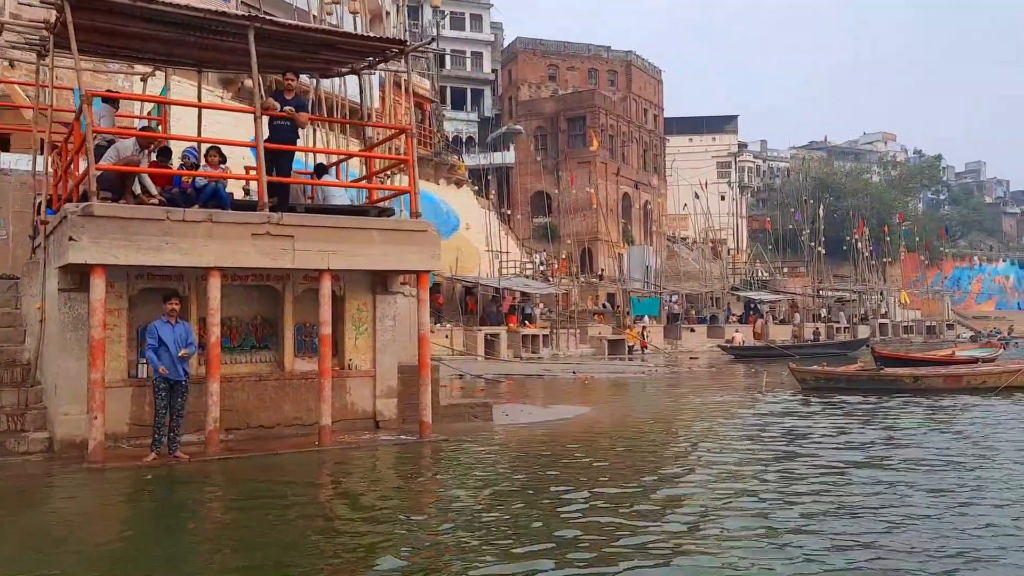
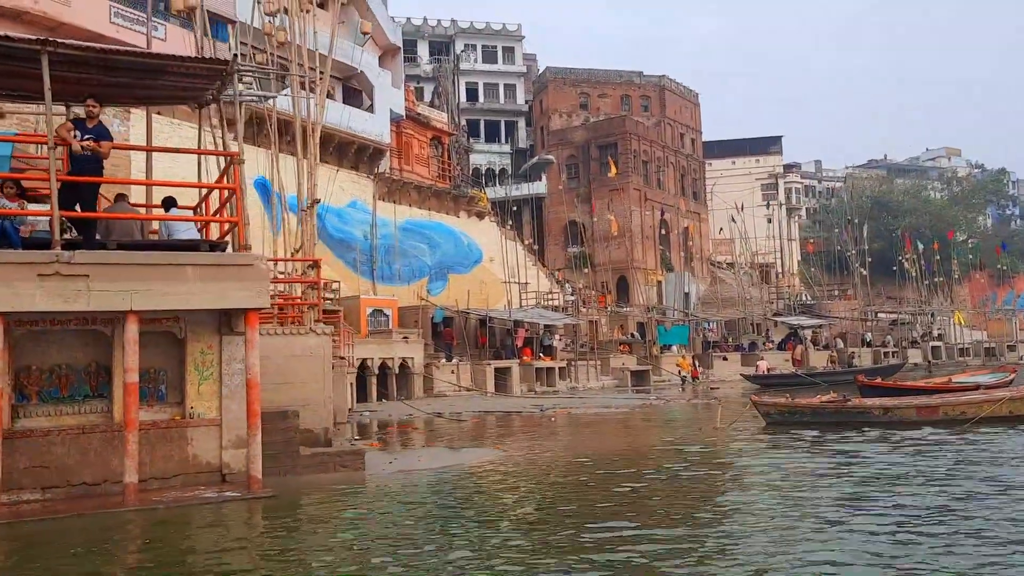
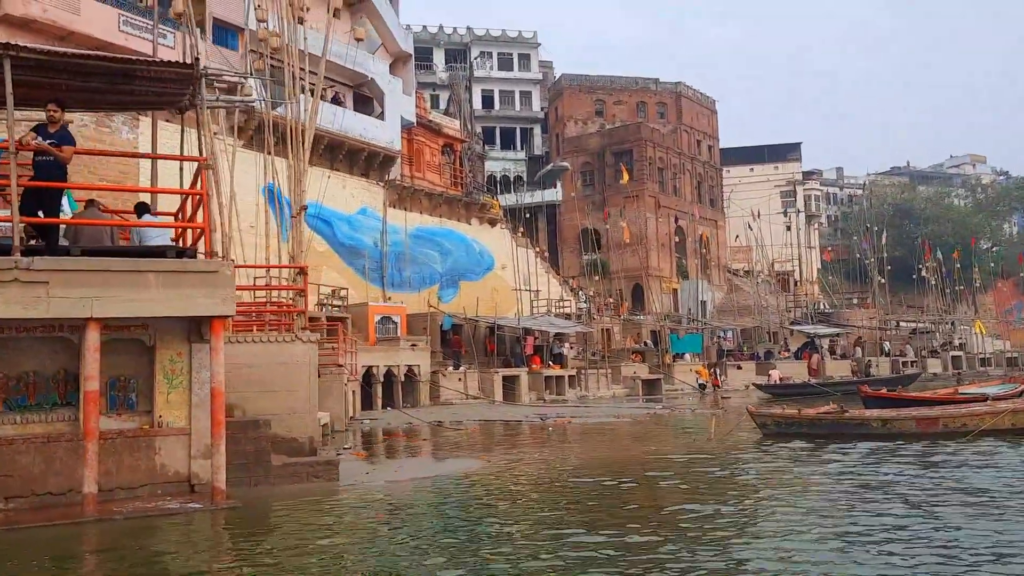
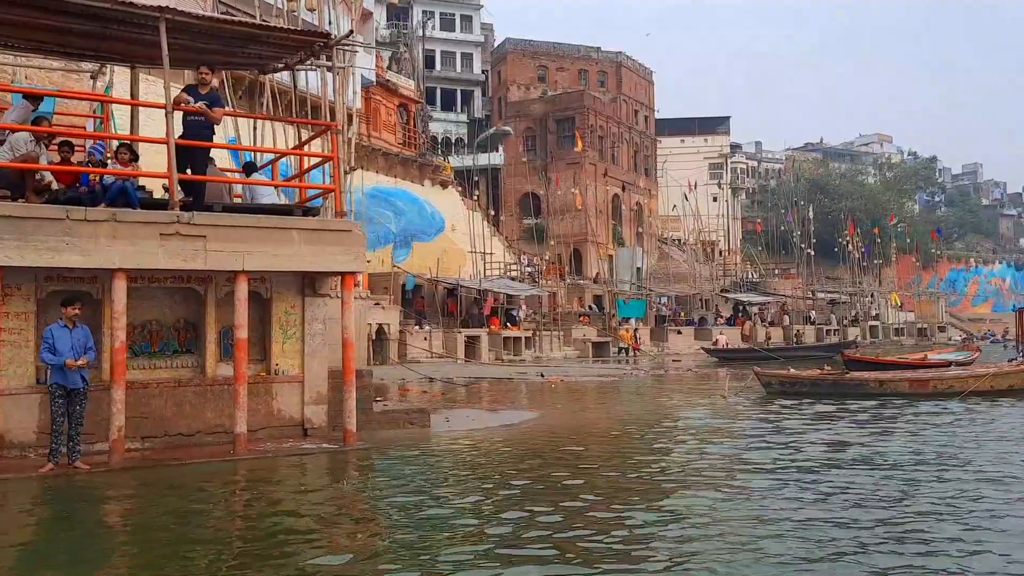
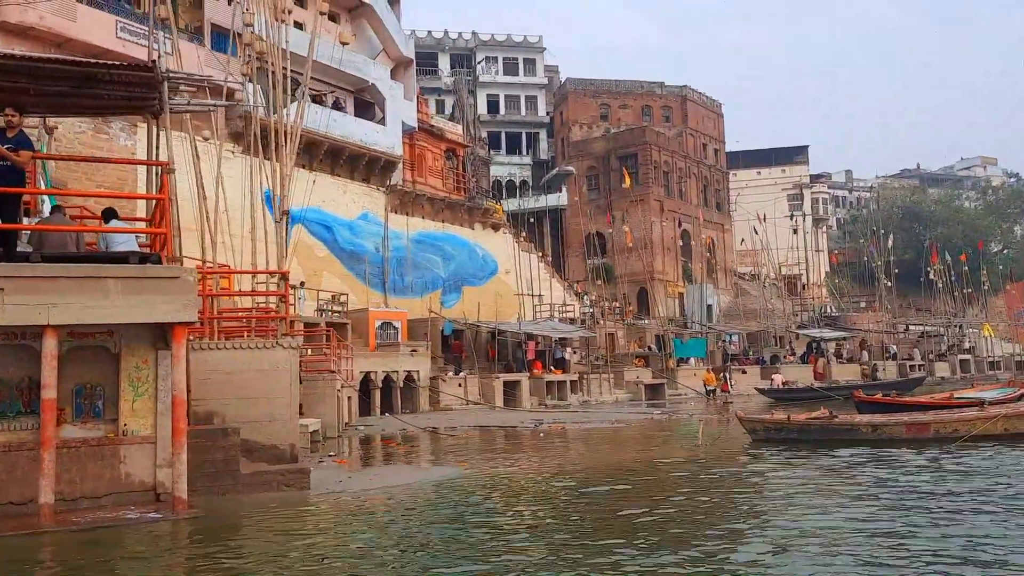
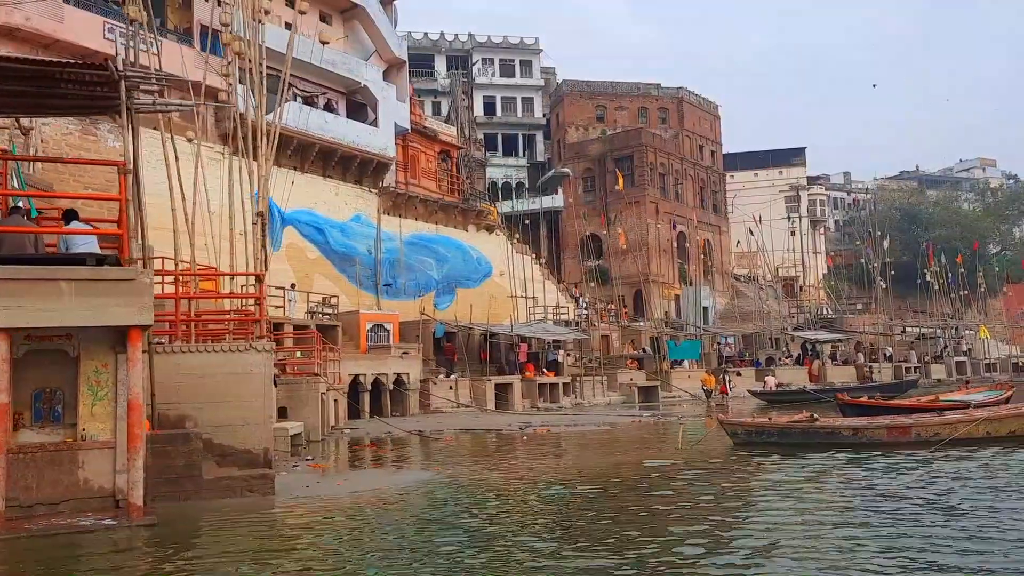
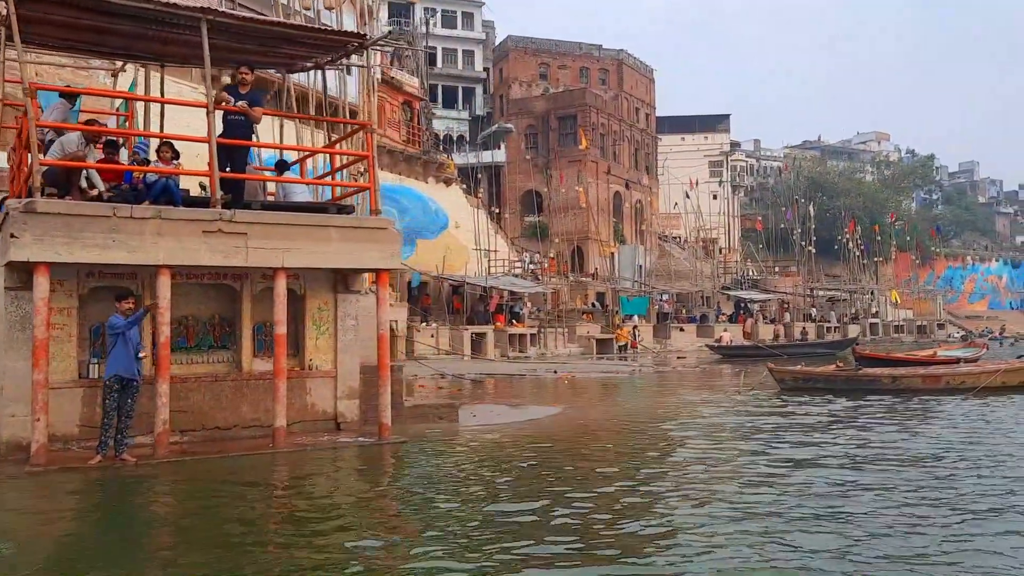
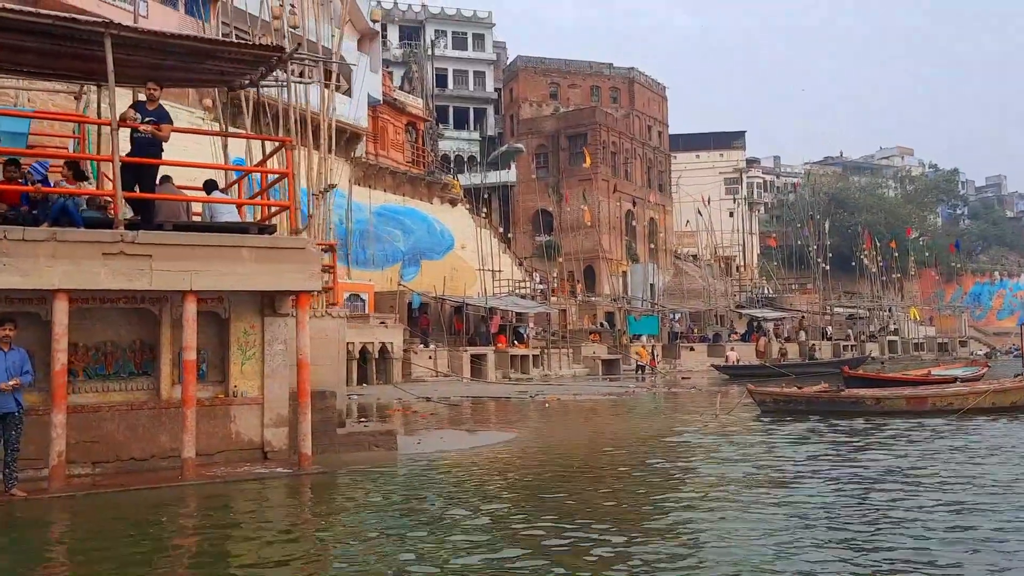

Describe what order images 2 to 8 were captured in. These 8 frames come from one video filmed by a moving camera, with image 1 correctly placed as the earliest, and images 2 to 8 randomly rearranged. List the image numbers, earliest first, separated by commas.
7, 4, 8, 2, 3, 5, 6
